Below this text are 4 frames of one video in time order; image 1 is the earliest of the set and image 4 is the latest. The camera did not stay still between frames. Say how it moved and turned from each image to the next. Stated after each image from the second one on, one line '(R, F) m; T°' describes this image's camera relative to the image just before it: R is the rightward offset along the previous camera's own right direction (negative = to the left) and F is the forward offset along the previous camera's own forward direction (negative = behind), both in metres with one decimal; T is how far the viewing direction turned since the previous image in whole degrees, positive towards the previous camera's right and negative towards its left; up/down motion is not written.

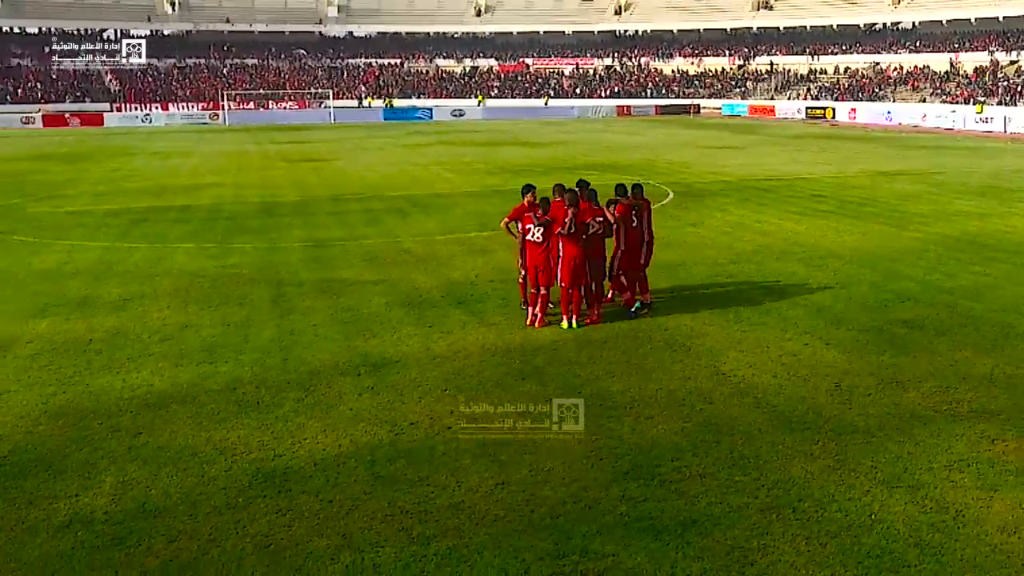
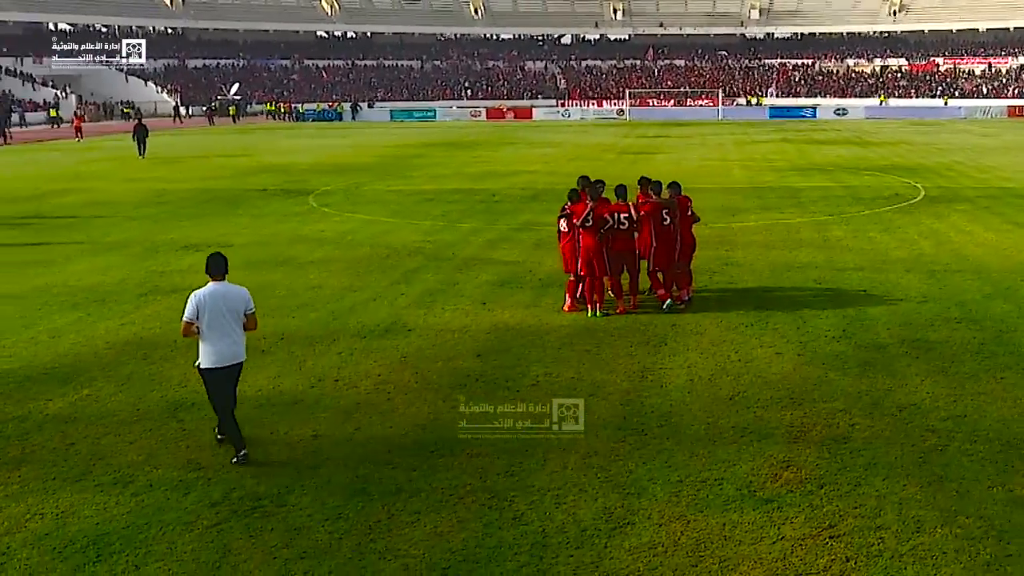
(+4.7, +0.9) m; -25°
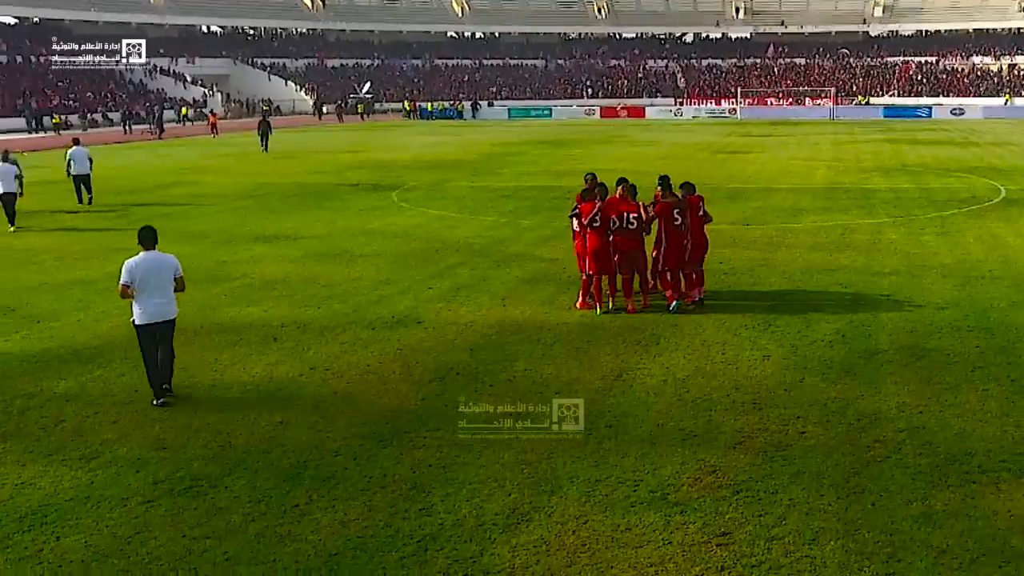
(+1.3, +0.1) m; -7°
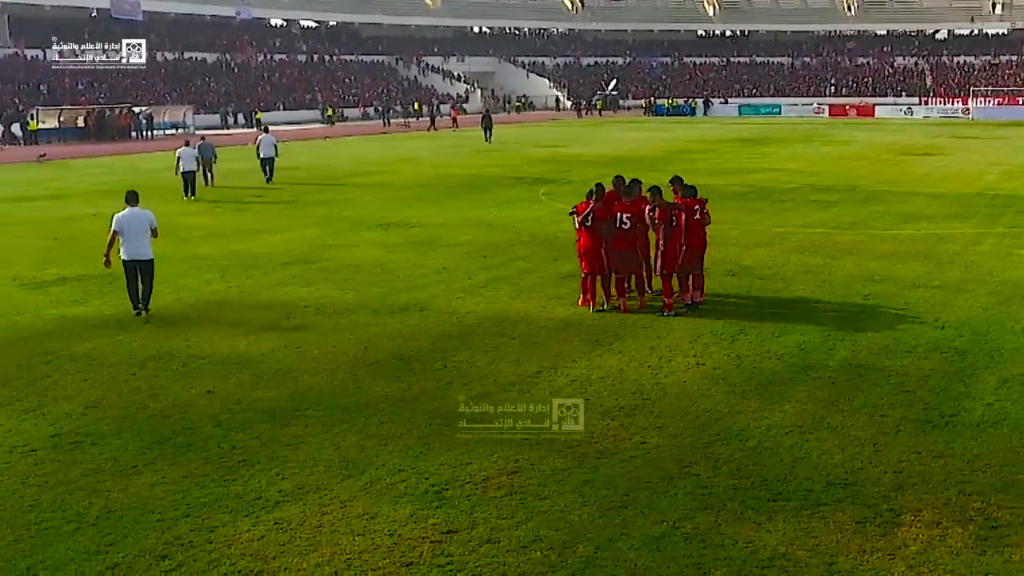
(+2.6, +0.4) m; -13°
